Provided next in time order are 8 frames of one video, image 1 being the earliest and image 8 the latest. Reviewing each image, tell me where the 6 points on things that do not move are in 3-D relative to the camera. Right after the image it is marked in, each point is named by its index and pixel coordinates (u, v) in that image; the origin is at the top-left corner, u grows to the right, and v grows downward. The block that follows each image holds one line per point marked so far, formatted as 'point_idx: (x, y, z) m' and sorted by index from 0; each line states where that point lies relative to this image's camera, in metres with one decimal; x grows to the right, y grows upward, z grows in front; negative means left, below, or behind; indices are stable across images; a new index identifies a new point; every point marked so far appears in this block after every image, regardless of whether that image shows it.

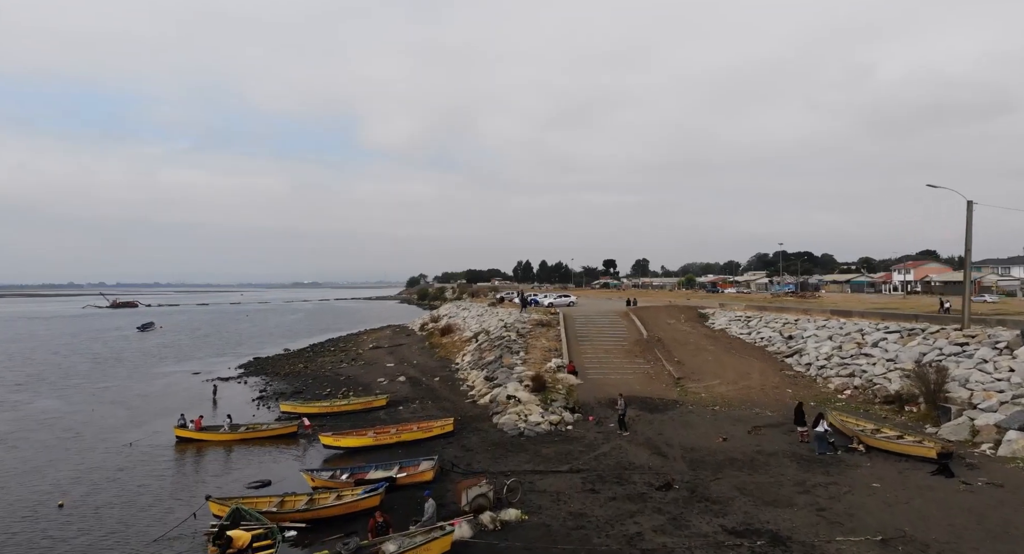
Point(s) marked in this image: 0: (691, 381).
0: (+5.2, -3.0, +17.4) m
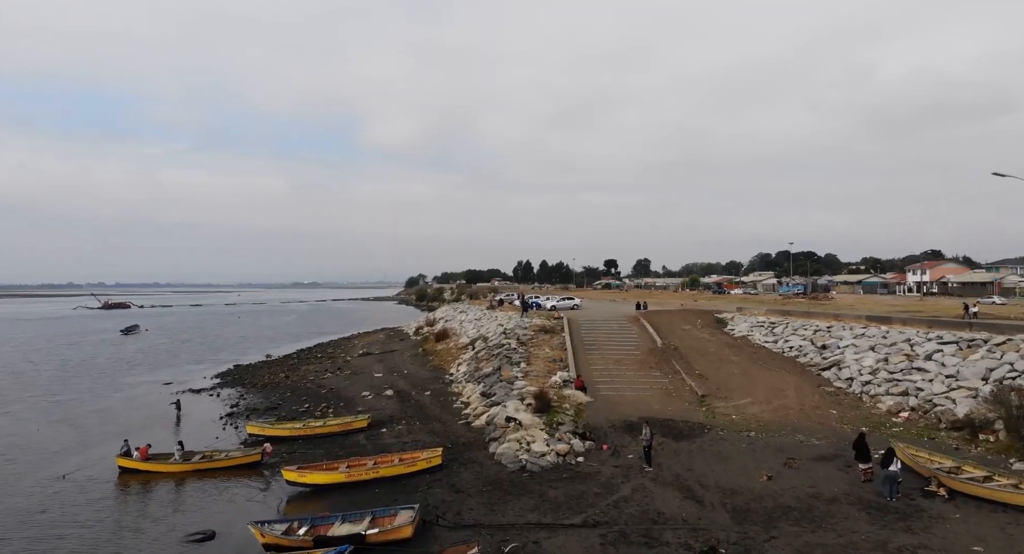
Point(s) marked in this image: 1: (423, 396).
0: (+5.2, -3.1, +15.1) m
1: (-2.8, -3.7, +18.5) m
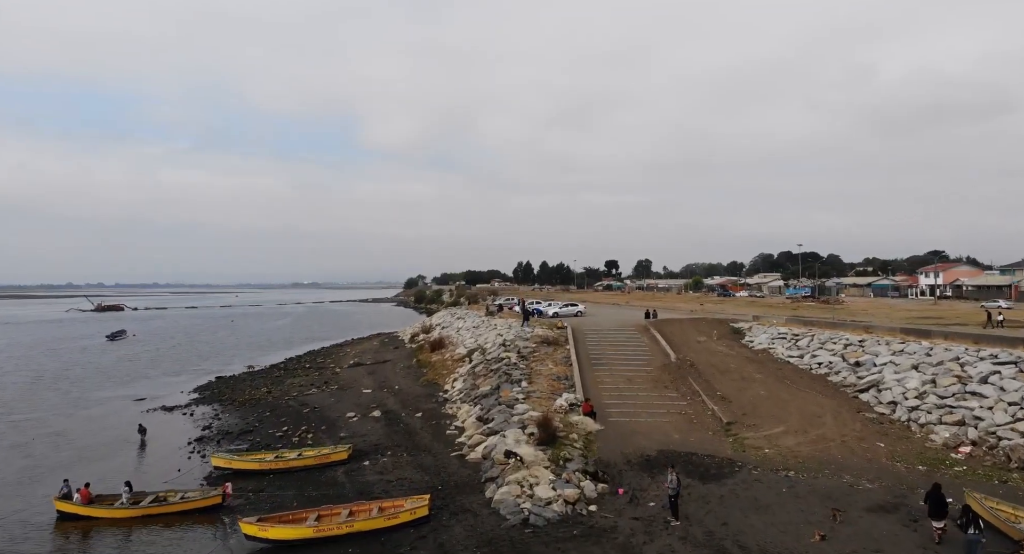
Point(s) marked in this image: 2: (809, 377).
0: (+5.2, -3.4, +13.3) m
1: (-2.8, -4.0, +16.7) m
2: (+8.4, -2.8, +16.9) m
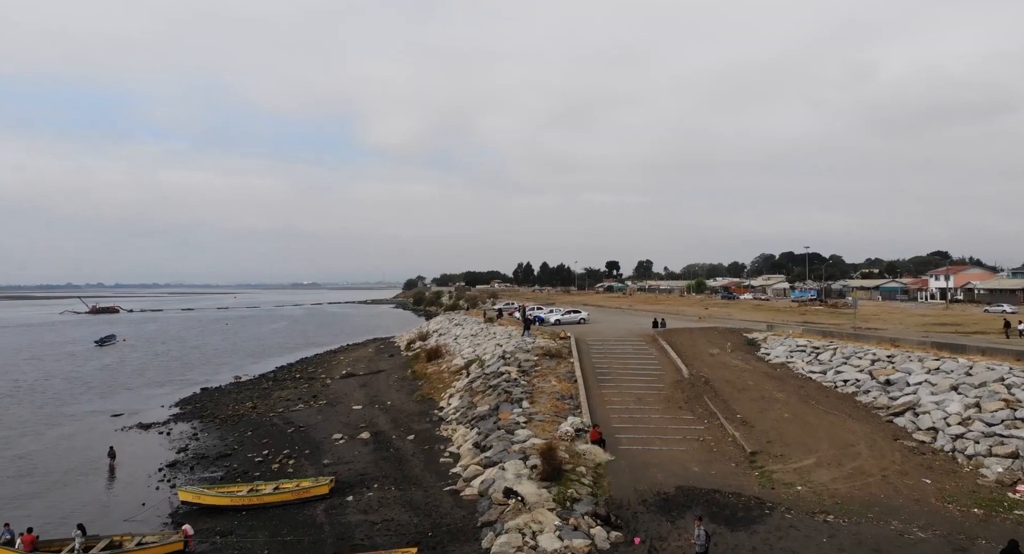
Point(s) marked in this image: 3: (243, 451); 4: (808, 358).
0: (+5.2, -3.6, +12.0) m
1: (-2.8, -4.2, +15.4) m
2: (+8.4, -3.1, +15.6) m
3: (-7.2, -4.7, +16.2) m
4: (+9.3, -2.5, +18.7) m
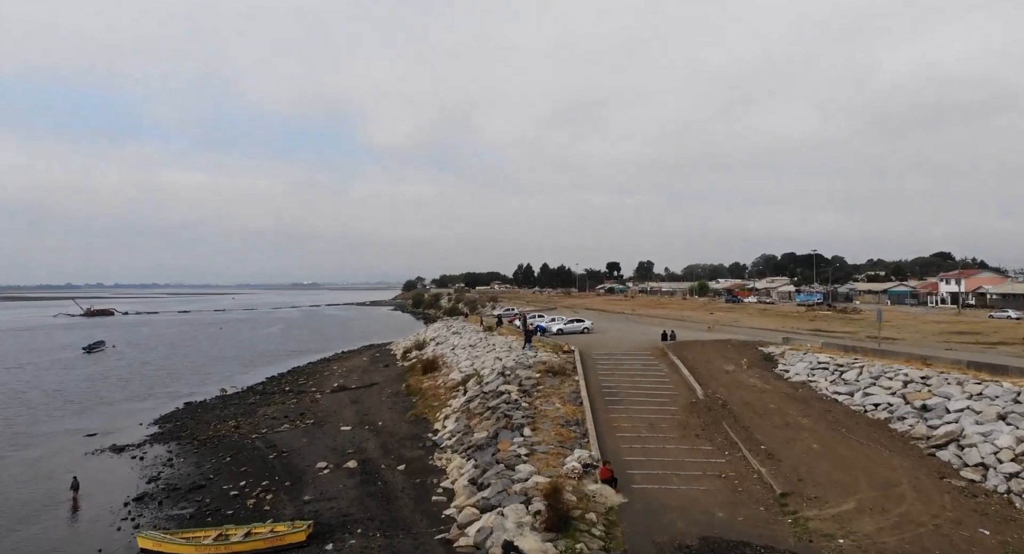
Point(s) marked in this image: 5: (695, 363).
0: (+5.2, -4.0, +10.6) m
1: (-2.8, -4.6, +14.0) m
2: (+8.4, -3.5, +14.2) m
3: (-7.2, -5.0, +14.8) m
4: (+9.3, -2.9, +17.4) m
5: (+6.0, -2.8, +19.6) m
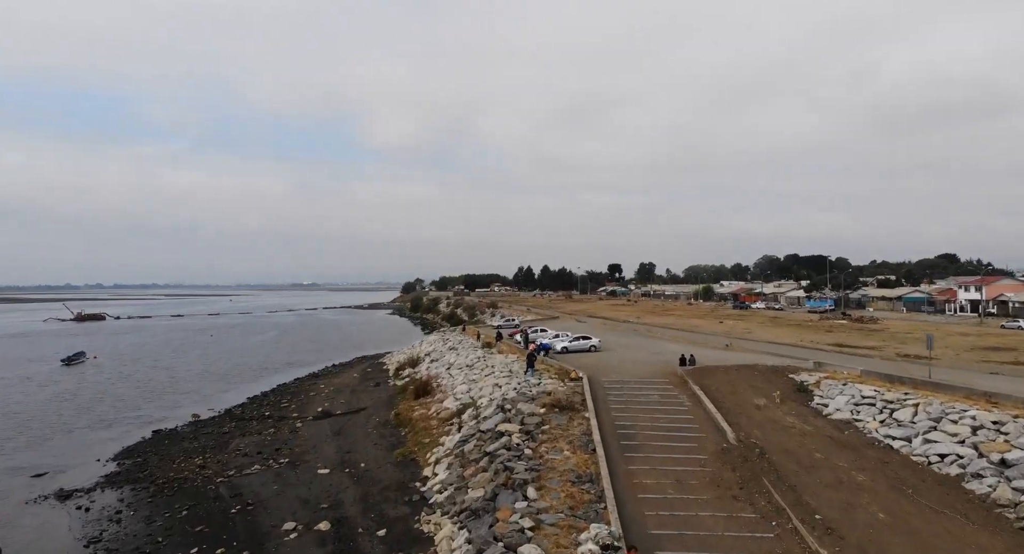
0: (+5.2, -4.6, +8.3) m
1: (-2.7, -5.2, +11.8) m
2: (+8.4, -4.1, +11.9) m
3: (-7.2, -5.6, +12.5) m
4: (+9.3, -3.5, +15.1) m
5: (+6.0, -3.4, +17.3) m
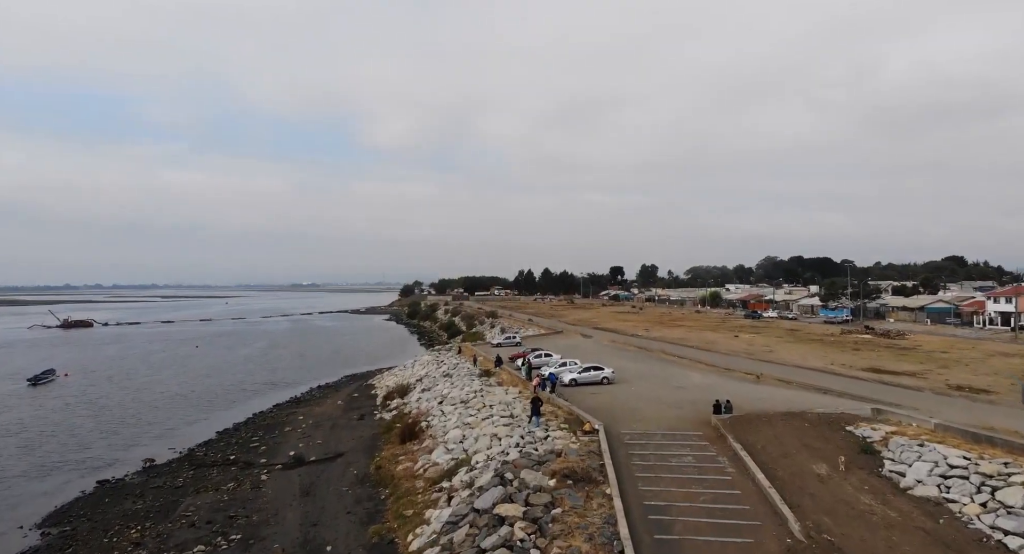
0: (+5.3, -5.4, +5.2) m
1: (-2.7, -6.1, +8.6) m
2: (+8.5, -4.9, +8.8) m
3: (-7.2, -6.5, +9.4) m
4: (+9.3, -4.3, +11.9) m
5: (+6.1, -4.3, +14.1) m
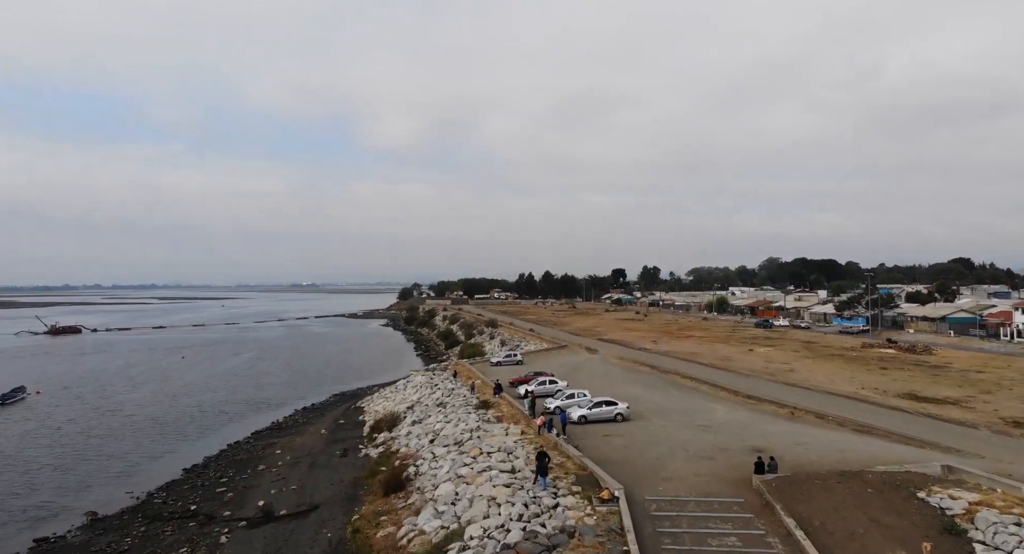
0: (+5.3, -6.2, +2.4) m
1: (-2.6, -6.8, +5.9) m
2: (+8.5, -5.7, +6.0) m
3: (-7.1, -7.3, +6.6) m
4: (+9.4, -5.1, +9.2) m
5: (+6.1, -5.0, +11.4) m
